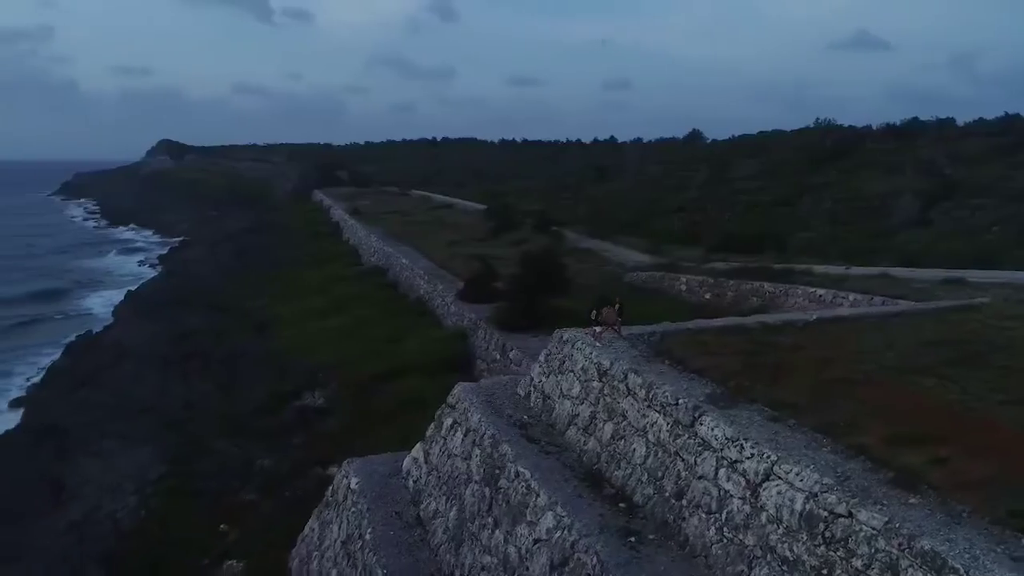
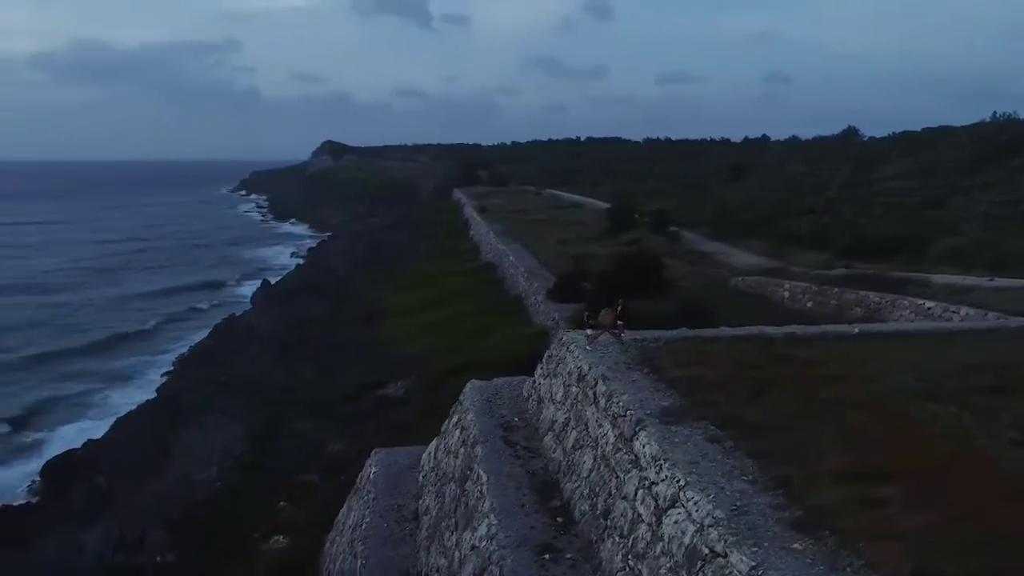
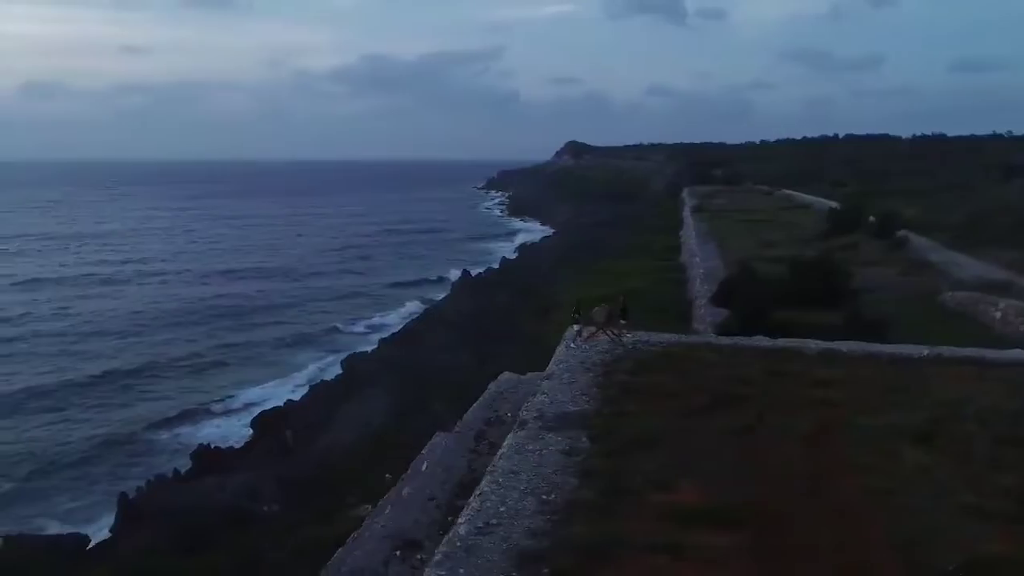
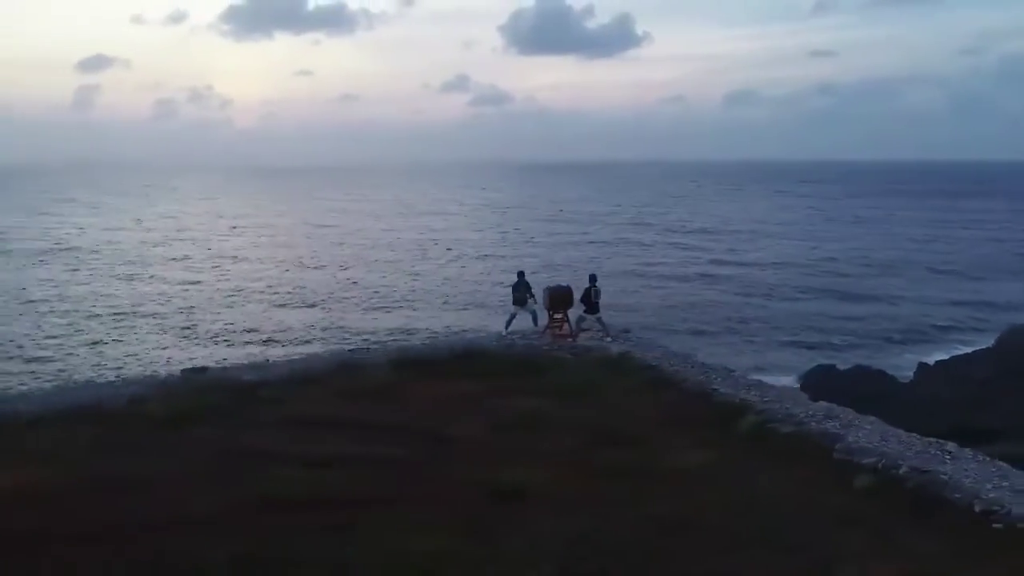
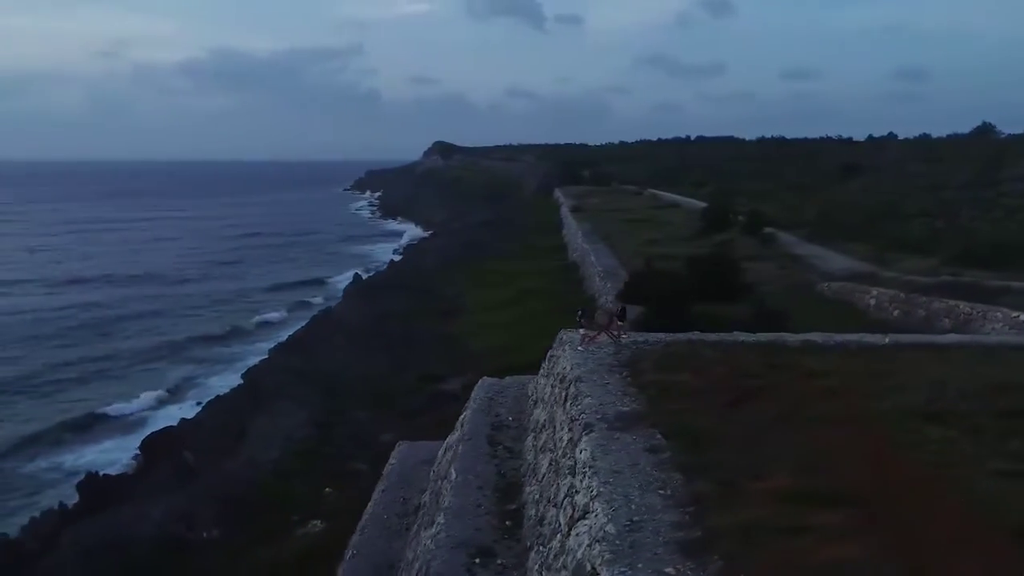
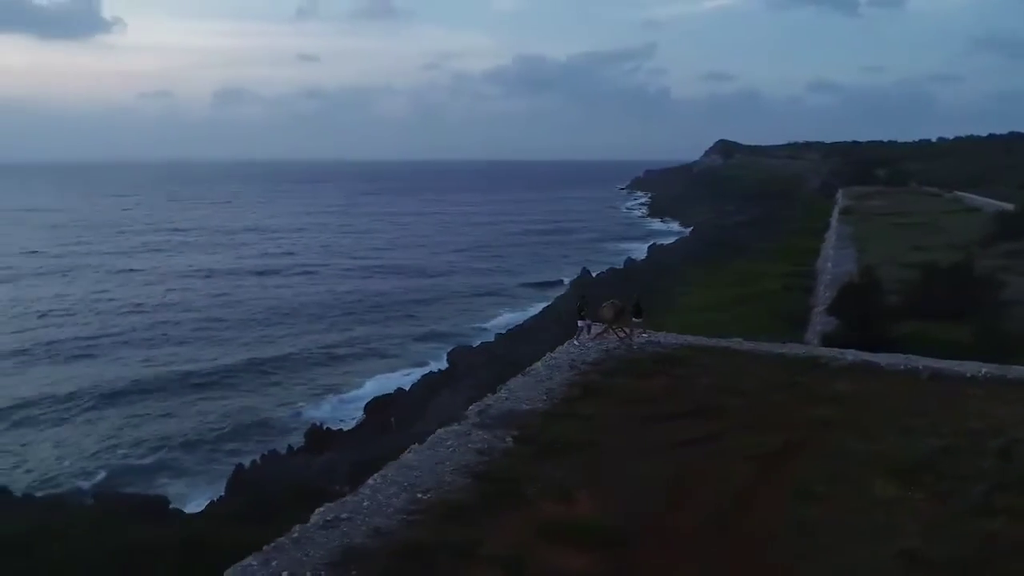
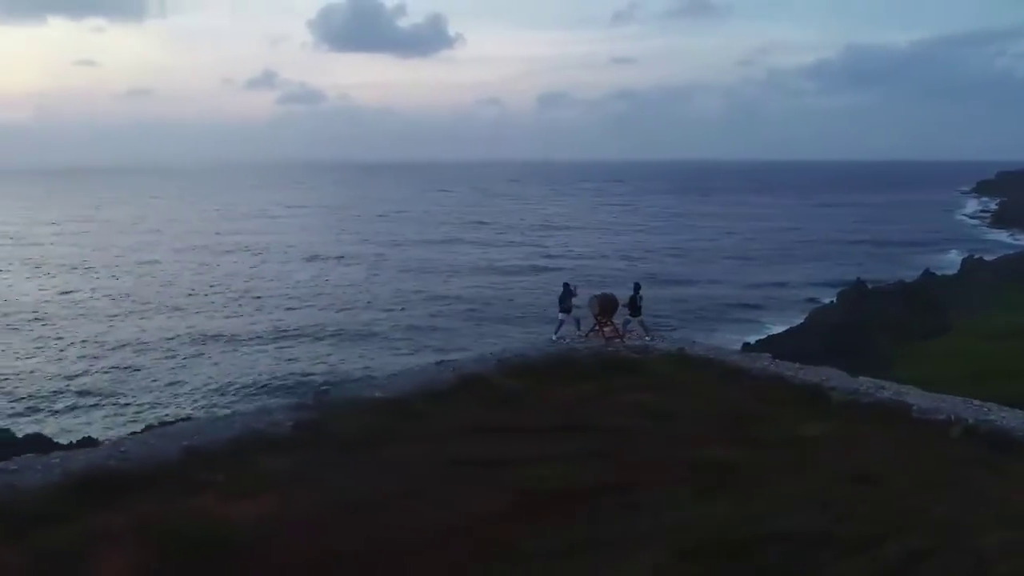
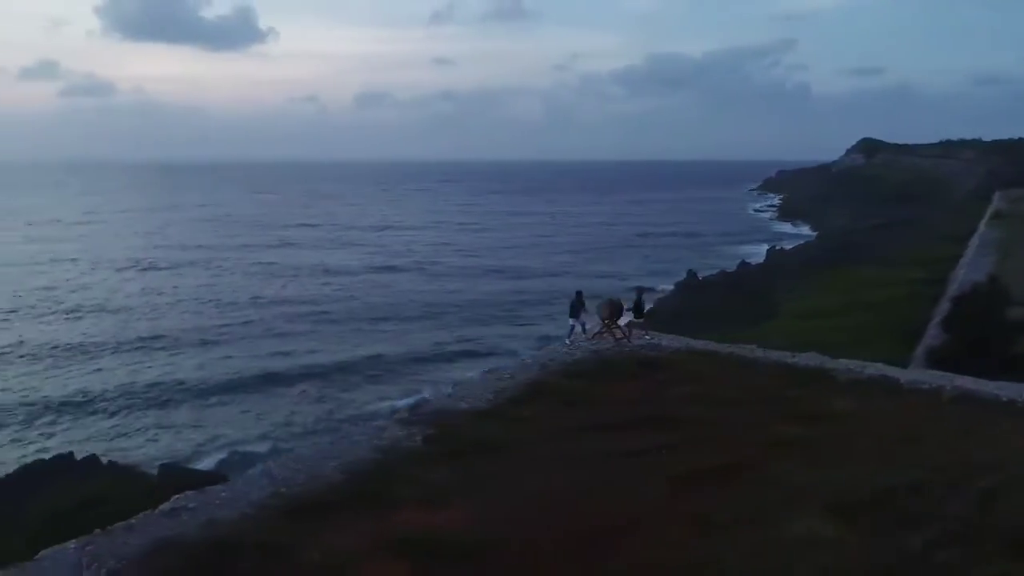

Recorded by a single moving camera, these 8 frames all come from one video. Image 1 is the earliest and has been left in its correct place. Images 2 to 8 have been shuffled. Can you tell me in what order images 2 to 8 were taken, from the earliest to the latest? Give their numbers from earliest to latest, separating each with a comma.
2, 5, 3, 6, 8, 7, 4
